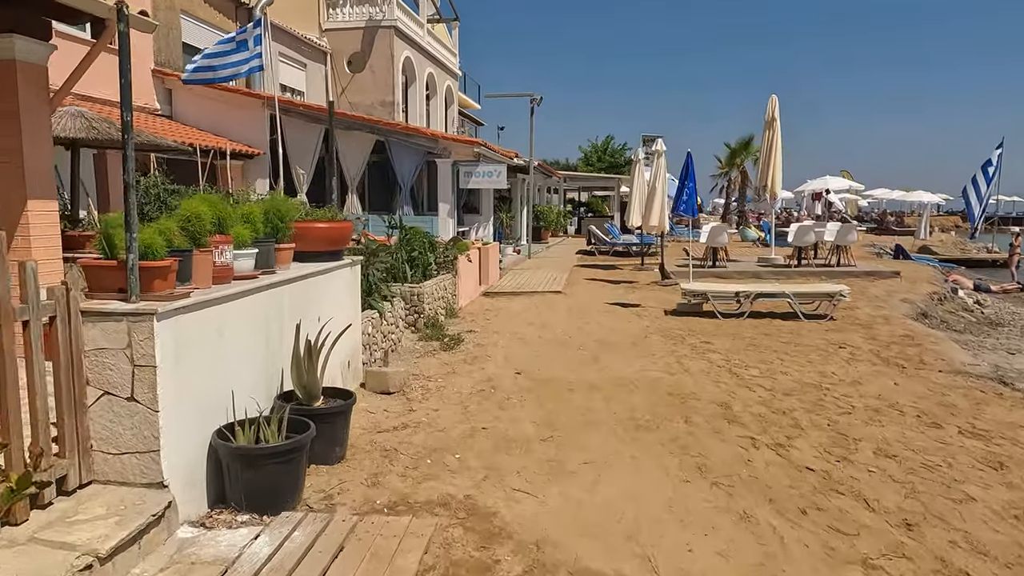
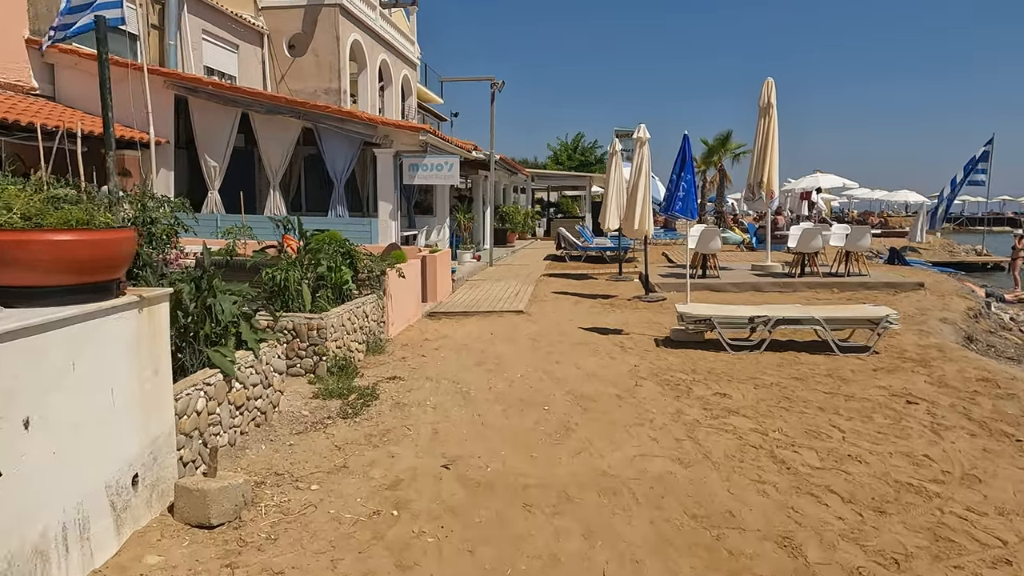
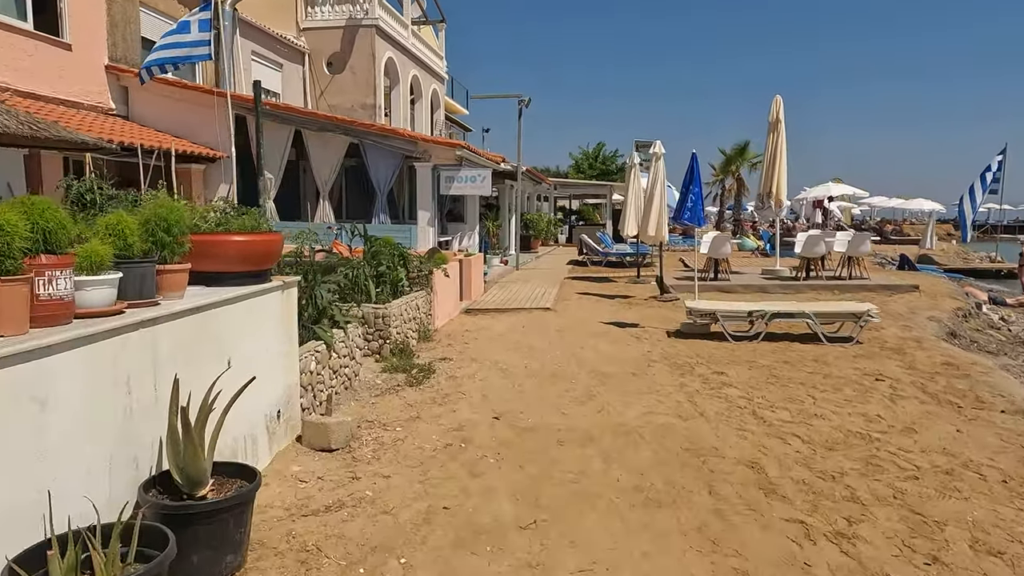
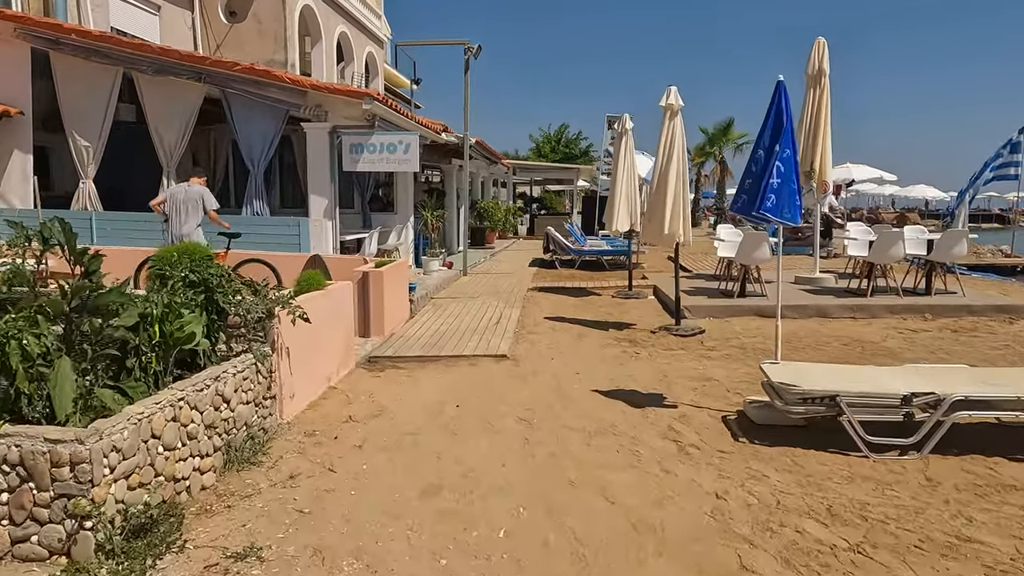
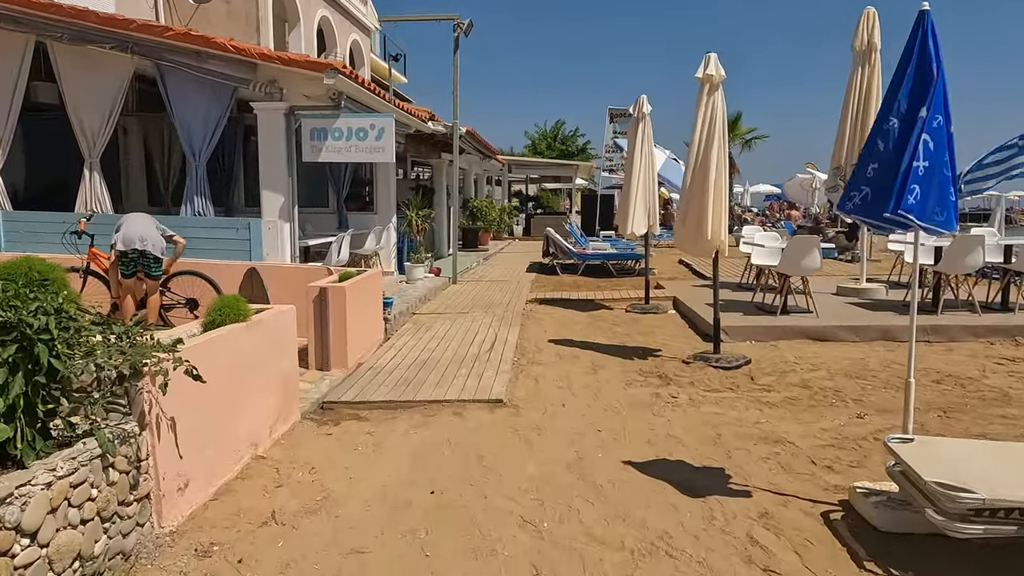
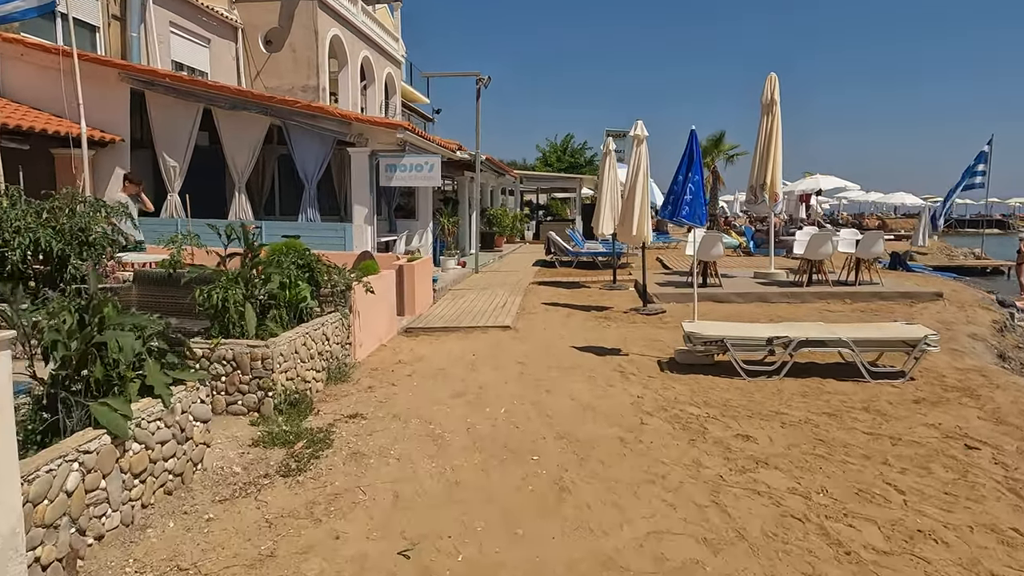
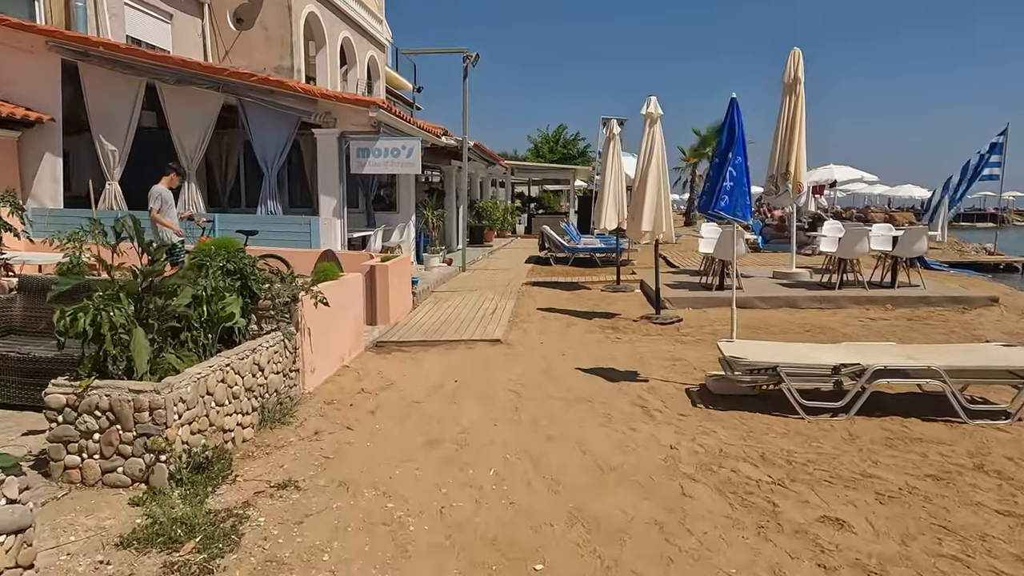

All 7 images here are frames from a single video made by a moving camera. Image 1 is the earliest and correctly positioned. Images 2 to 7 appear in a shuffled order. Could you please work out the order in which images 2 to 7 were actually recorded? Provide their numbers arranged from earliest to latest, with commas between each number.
3, 2, 6, 7, 4, 5
